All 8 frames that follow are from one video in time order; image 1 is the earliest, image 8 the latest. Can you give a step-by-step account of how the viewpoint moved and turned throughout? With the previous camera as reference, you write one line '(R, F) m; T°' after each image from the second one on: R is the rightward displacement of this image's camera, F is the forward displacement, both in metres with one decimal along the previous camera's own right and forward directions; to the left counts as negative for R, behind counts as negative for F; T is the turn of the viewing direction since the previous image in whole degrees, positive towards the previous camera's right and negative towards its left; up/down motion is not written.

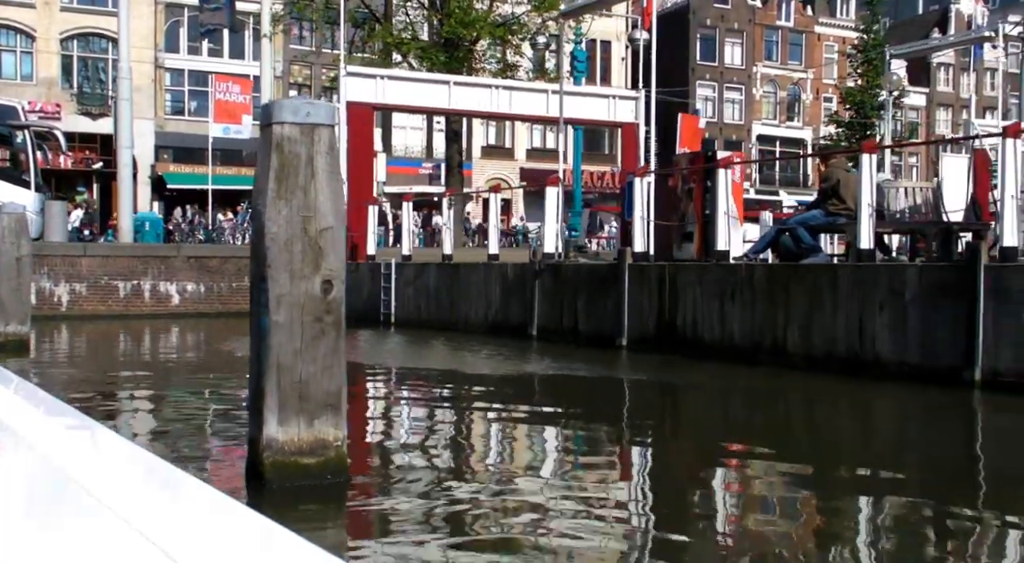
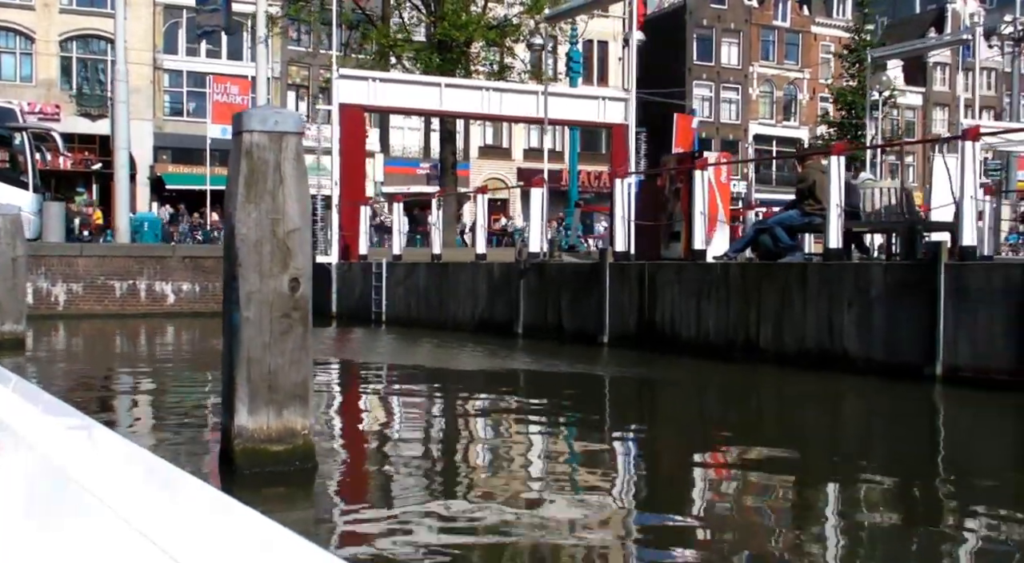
(+0.2, -0.3) m; 0°
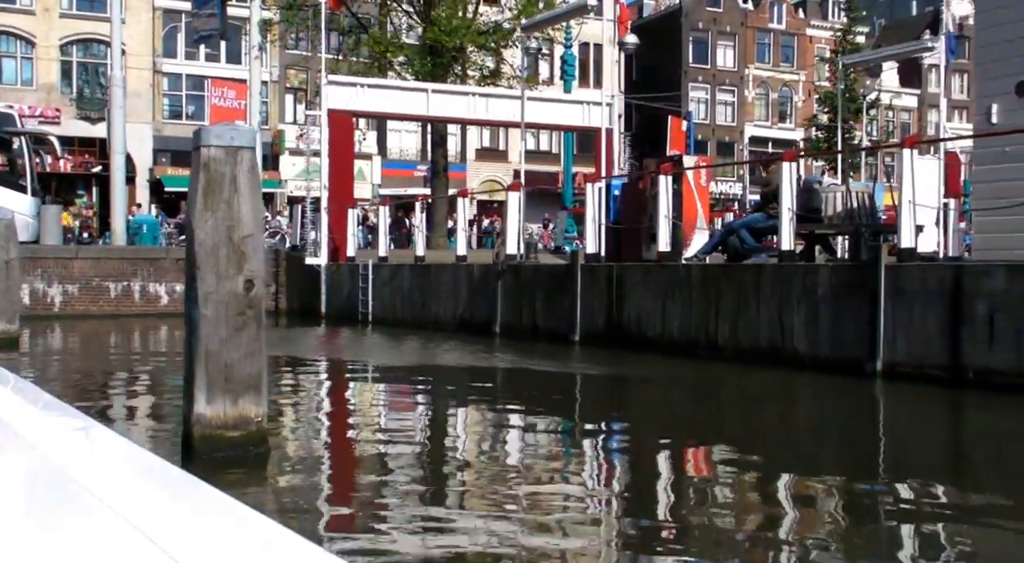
(+0.3, -0.5) m; 0°
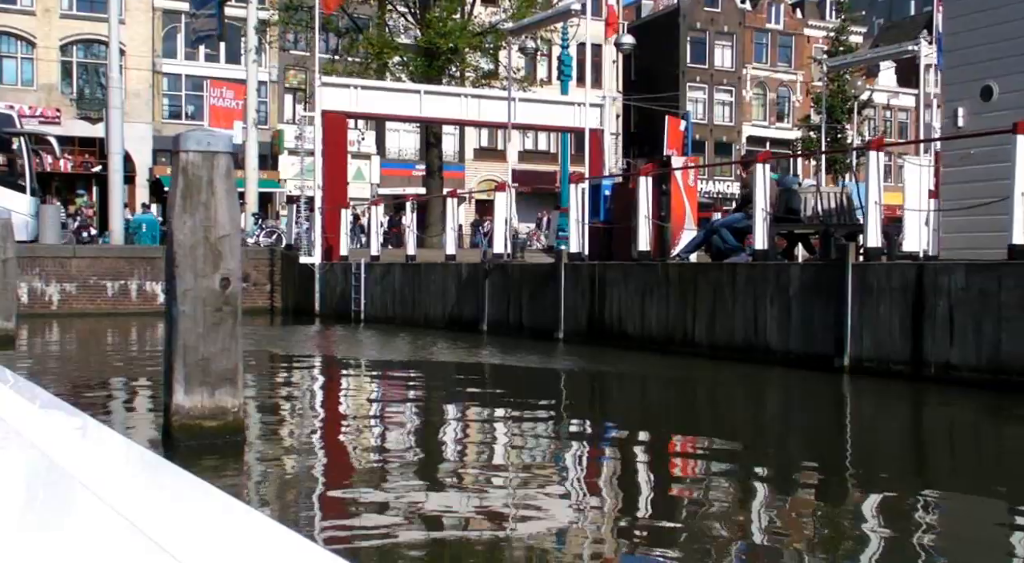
(+0.2, -0.3) m; 0°
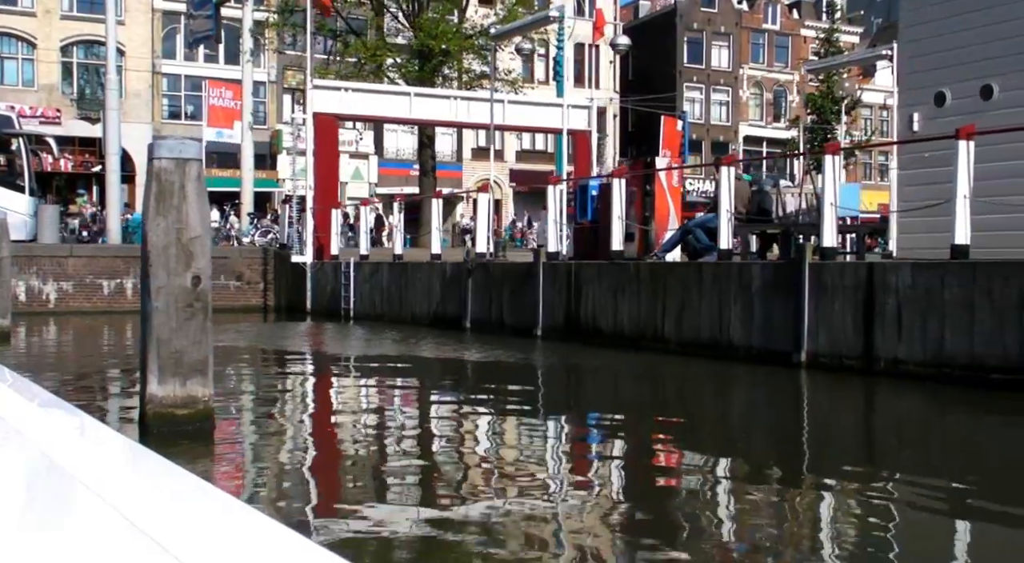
(+0.2, -0.4) m; 0°
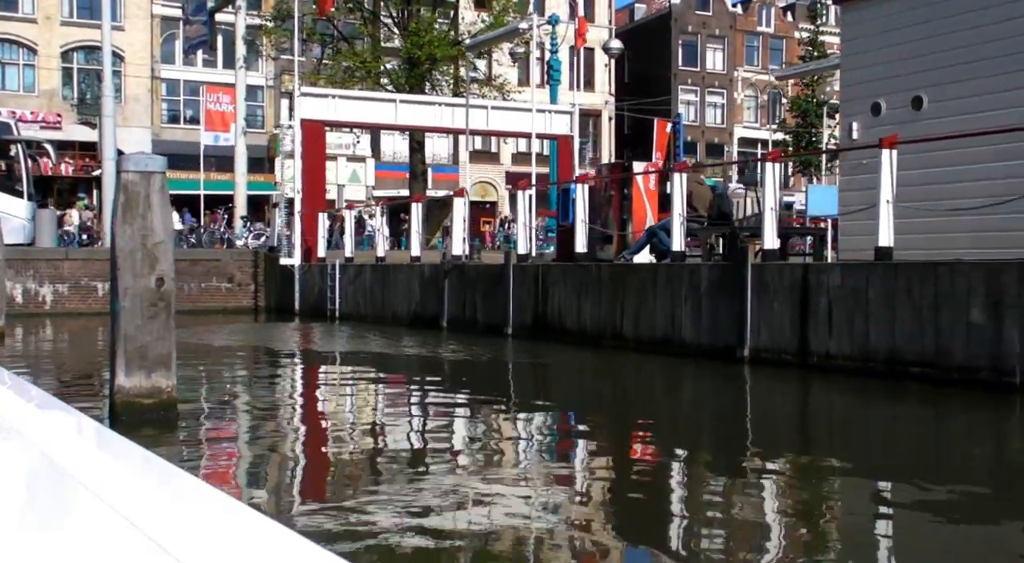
(+0.4, -0.6) m; 0°
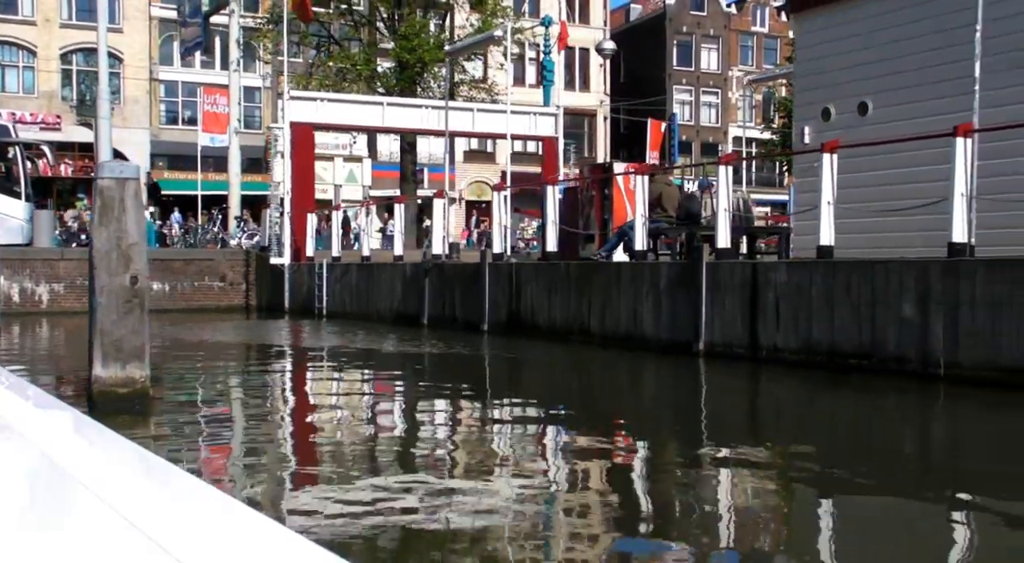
(+0.3, -0.5) m; 0°
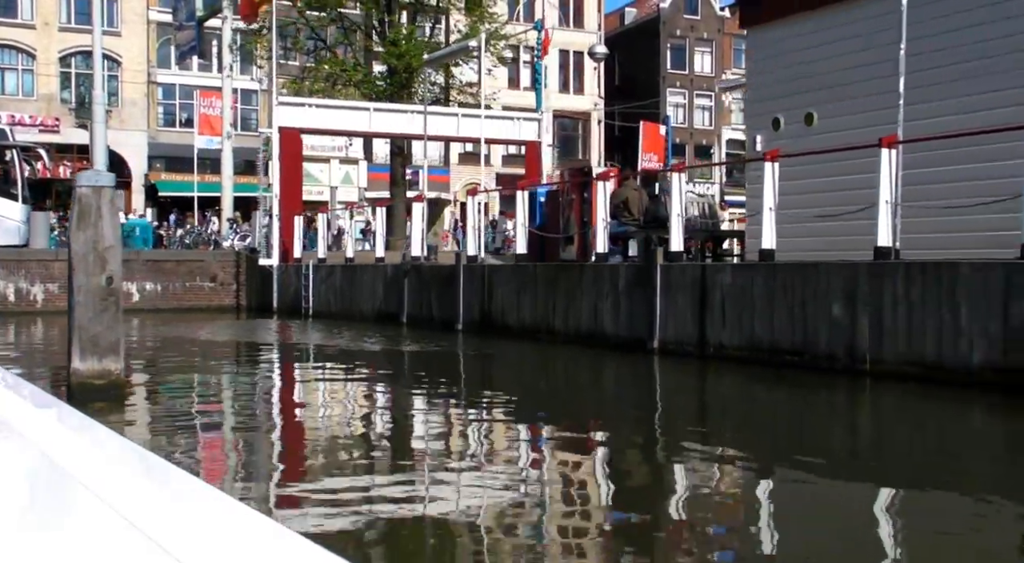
(+0.3, -0.6) m; 0°
